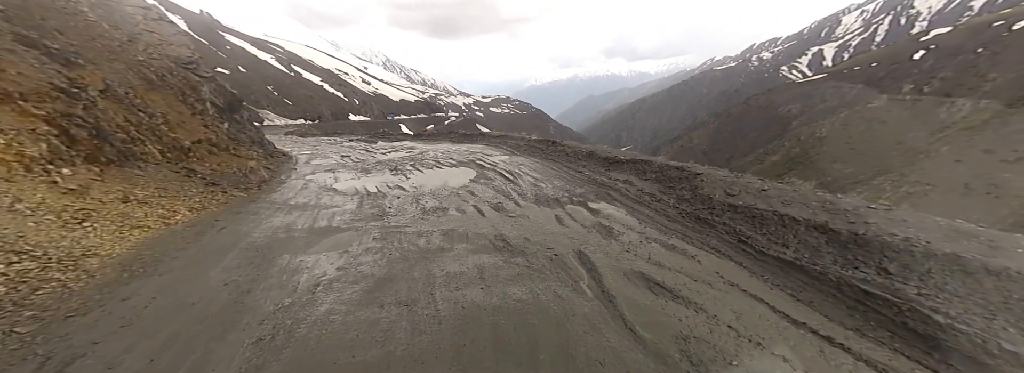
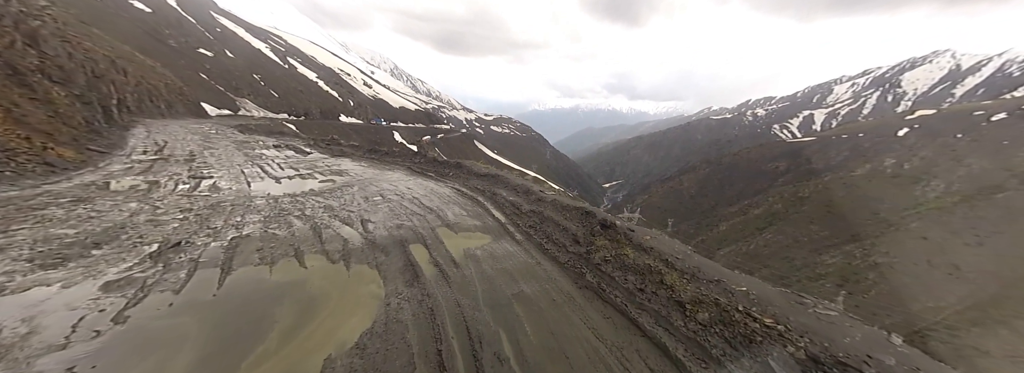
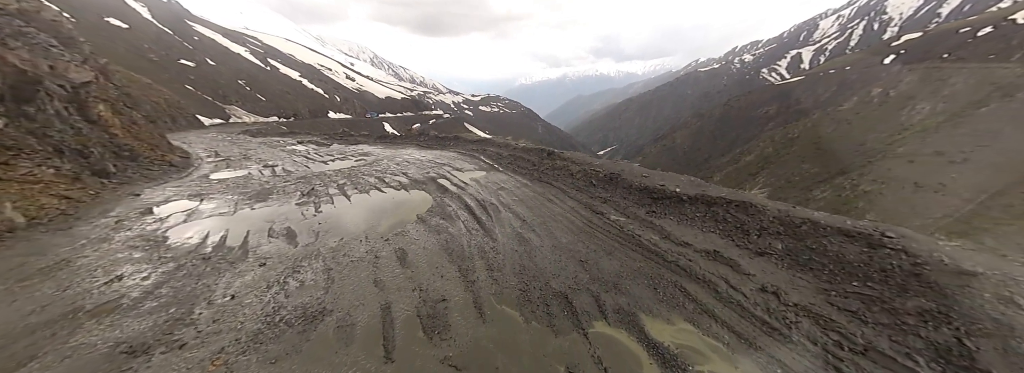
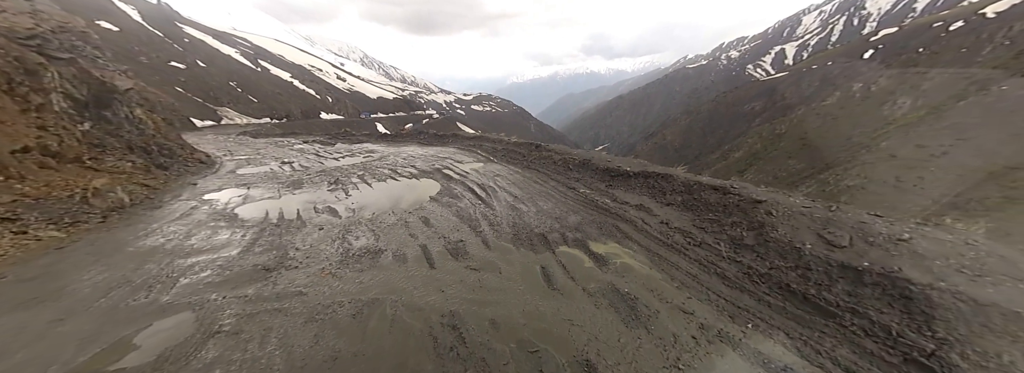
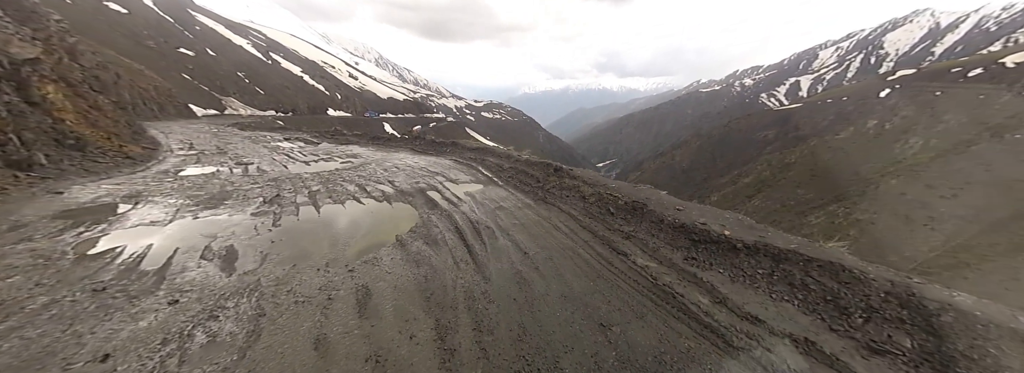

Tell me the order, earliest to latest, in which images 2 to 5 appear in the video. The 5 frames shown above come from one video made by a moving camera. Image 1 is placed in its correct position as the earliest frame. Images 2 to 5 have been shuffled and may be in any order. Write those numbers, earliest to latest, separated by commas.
4, 3, 5, 2
